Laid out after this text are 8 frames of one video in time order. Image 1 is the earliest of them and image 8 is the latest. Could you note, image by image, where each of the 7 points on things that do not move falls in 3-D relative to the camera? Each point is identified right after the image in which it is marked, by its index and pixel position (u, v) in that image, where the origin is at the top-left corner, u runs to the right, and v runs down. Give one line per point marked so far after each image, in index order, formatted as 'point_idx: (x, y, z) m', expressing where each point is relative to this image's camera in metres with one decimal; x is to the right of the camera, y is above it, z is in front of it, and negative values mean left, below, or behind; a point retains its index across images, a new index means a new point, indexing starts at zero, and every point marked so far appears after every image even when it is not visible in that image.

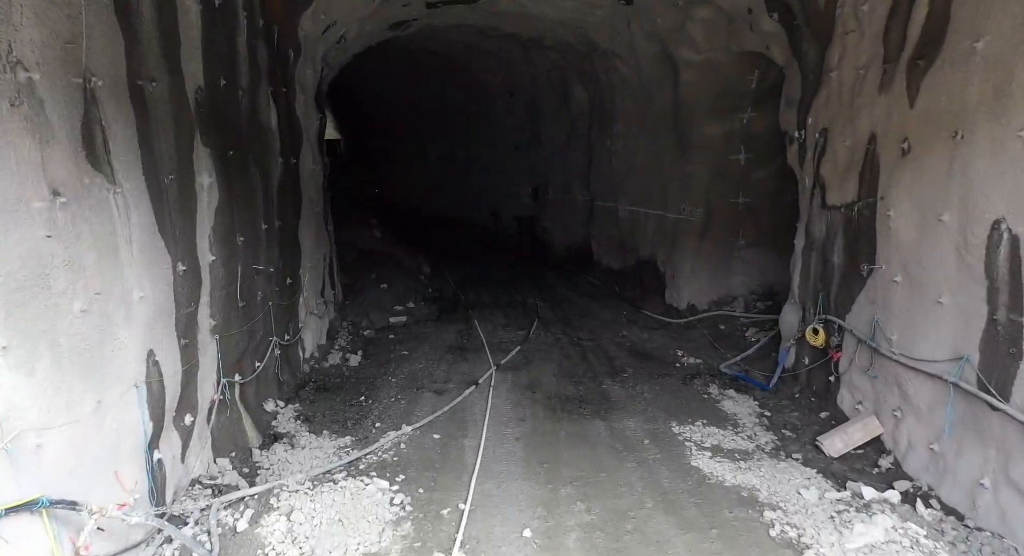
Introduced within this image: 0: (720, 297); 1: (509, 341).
0: (+2.6, -0.2, +8.4) m
1: (0.0, -0.7, +7.4) m
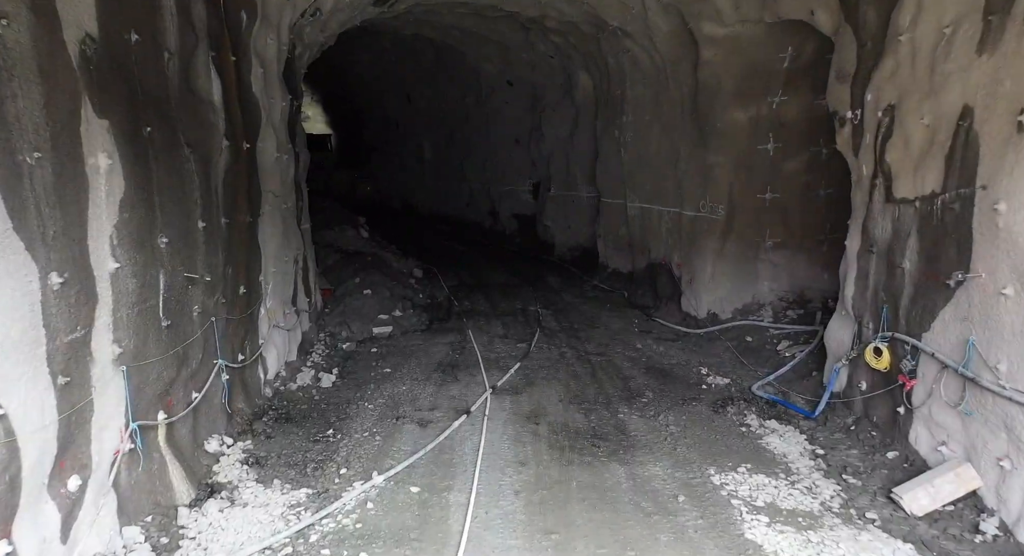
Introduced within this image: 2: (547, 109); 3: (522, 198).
0: (+2.6, -0.3, +7.5) m
1: (0.0, -0.8, +6.5) m
2: (+0.7, +3.3, +13.1) m
3: (+0.2, +1.7, +14.7) m
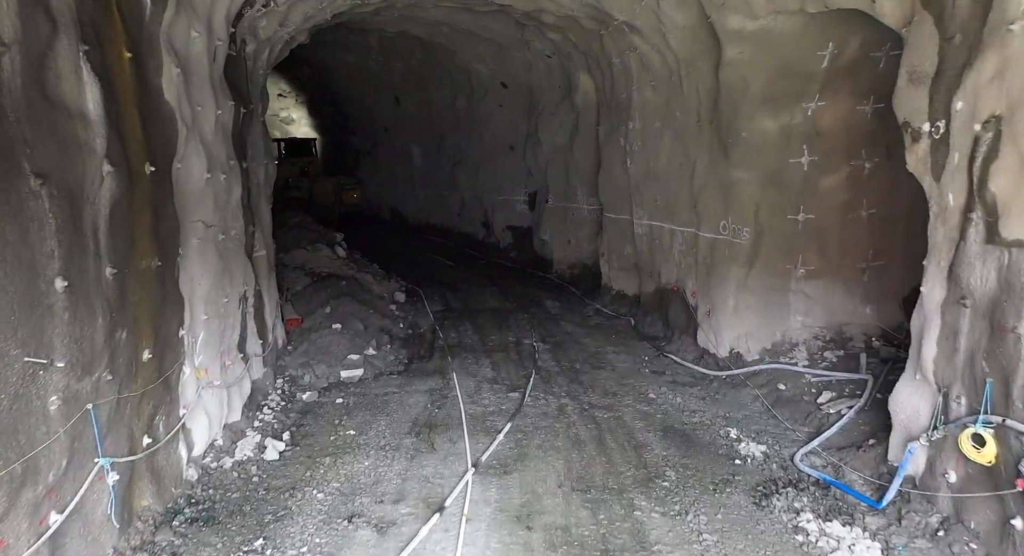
0: (+2.5, -0.6, +6.5) m
1: (-0.1, -1.1, +5.5) m
2: (+0.5, +2.9, +12.0) m
3: (+0.1, +1.4, +13.6) m
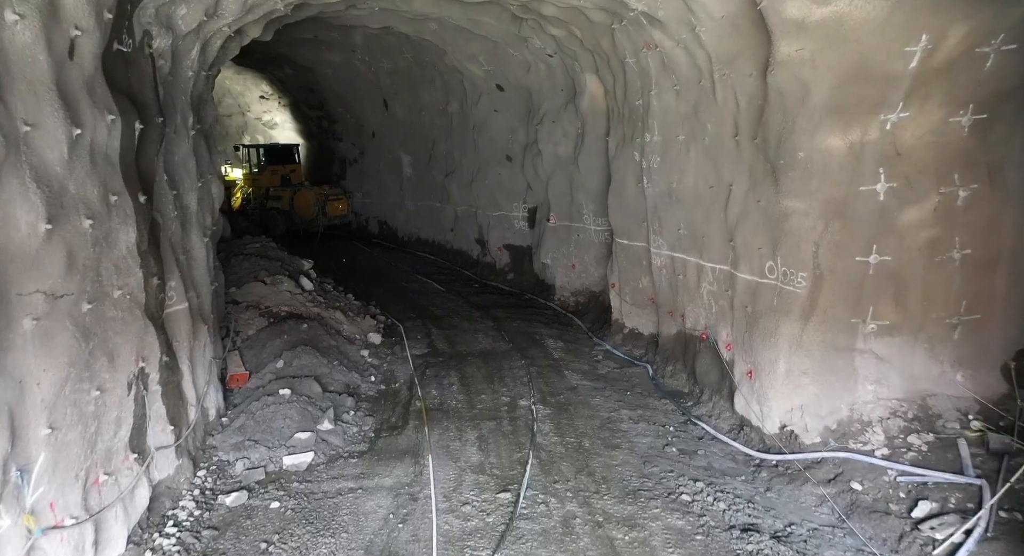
0: (+2.4, -1.1, +5.1) m
1: (-0.2, -1.5, +4.1) m
2: (+0.5, +2.5, +10.6) m
3: (0.0, +0.9, +12.2) m
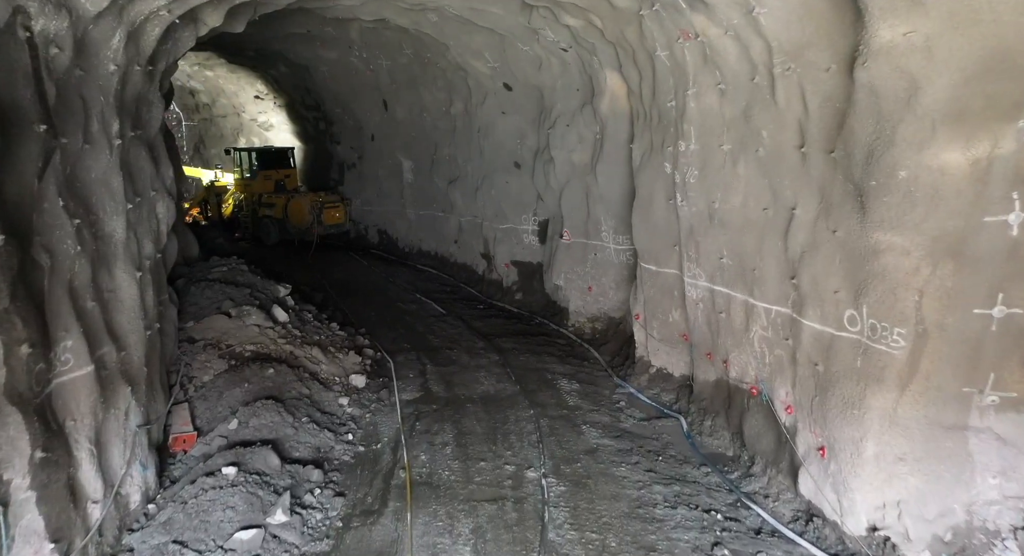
0: (+2.5, -1.4, +3.8) m
1: (-0.2, -1.8, +2.9) m
2: (+0.6, +2.2, +9.4) m
3: (+0.2, +0.6, +11.0) m
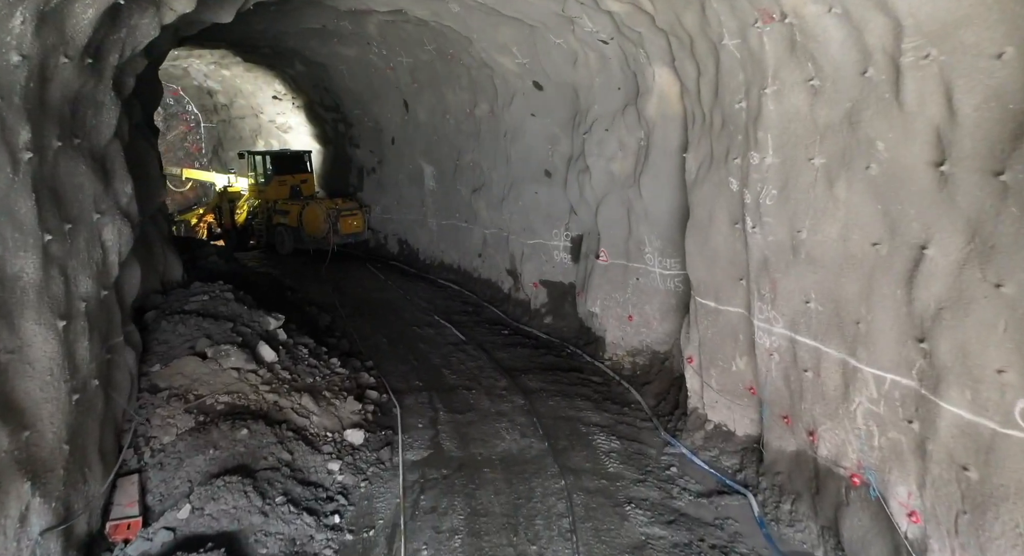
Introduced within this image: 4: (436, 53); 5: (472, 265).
0: (+2.6, -1.7, +2.5) m
1: (-0.1, -2.1, +1.7) m
2: (+1.0, +1.9, +8.2) m
3: (+0.6, +0.3, +9.9) m
4: (-1.3, +3.8, +11.4) m
5: (-0.7, +0.3, +12.5) m
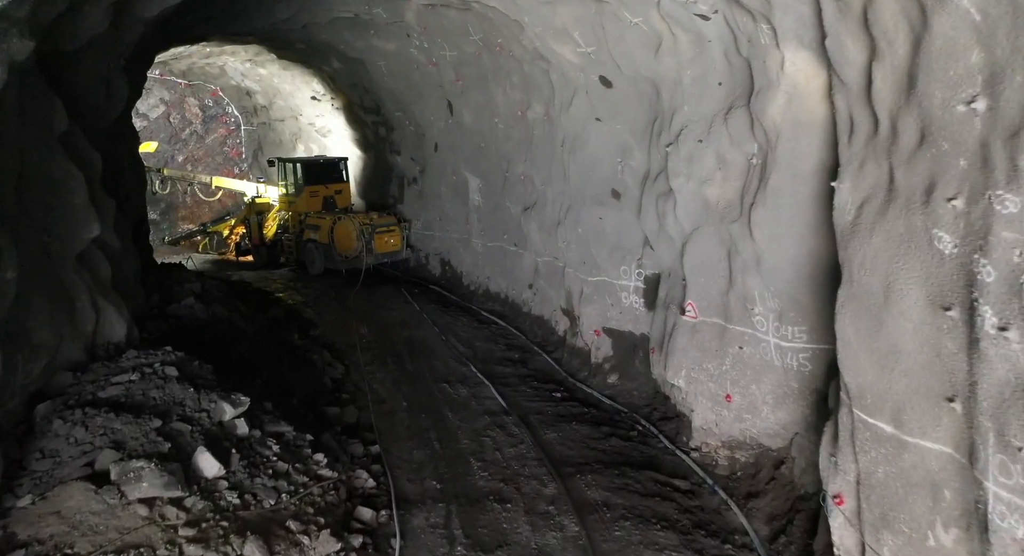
0: (+2.5, -2.3, +0.3) m
1: (-0.2, -2.6, -0.3) m
2: (+1.5, +1.3, +6.1) m
3: (+1.3, -0.3, +7.7) m
4: (-0.4, +3.3, +9.5) m
5: (+0.1, -0.3, +10.5) m
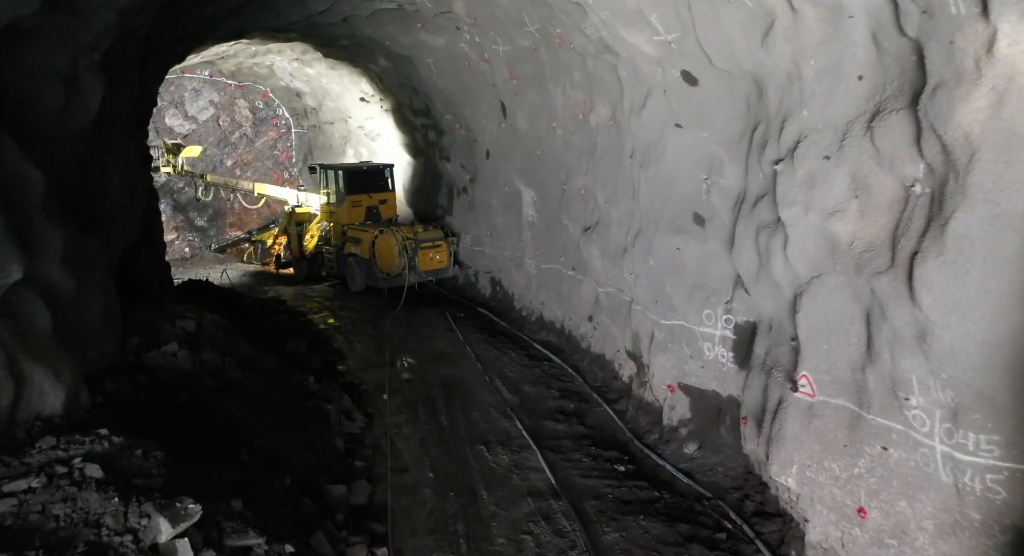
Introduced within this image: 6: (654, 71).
0: (+2.3, -2.7, -1.4) m
1: (-0.5, -3.0, -1.8) m
2: (+1.9, +0.9, +4.4) m
3: (+1.7, -0.7, +6.1) m
4: (+0.3, +2.9, +8.0) m
5: (+0.9, -0.7, +9.0) m
6: (+1.3, +1.8, +6.0) m
